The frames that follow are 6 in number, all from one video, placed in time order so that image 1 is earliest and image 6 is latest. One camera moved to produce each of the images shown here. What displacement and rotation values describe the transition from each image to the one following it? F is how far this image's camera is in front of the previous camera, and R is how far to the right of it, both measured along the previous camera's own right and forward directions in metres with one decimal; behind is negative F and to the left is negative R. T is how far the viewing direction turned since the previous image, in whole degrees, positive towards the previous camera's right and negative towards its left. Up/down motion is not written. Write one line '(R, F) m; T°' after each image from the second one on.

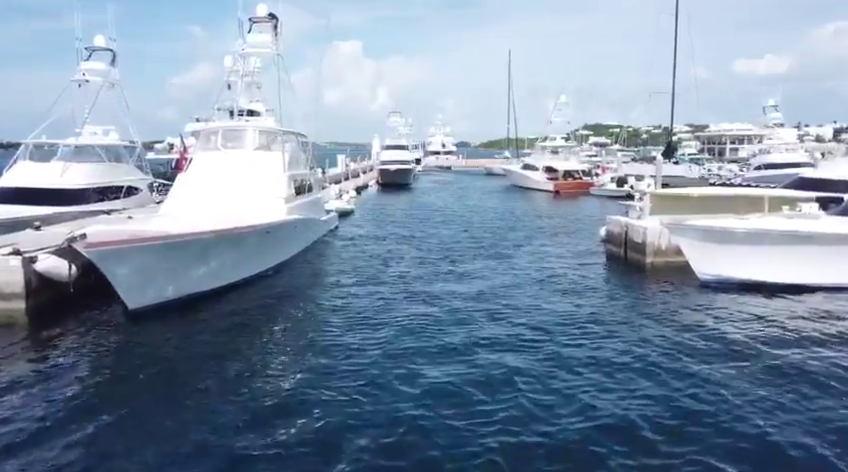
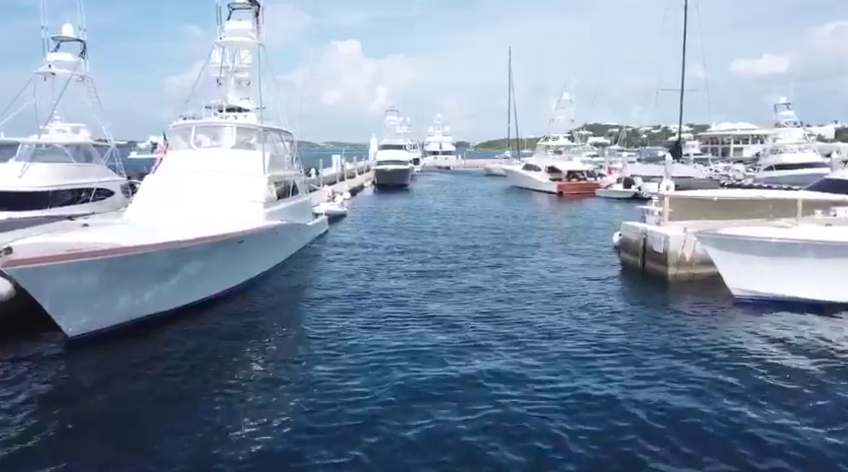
(+0.1, +2.1) m; 0°
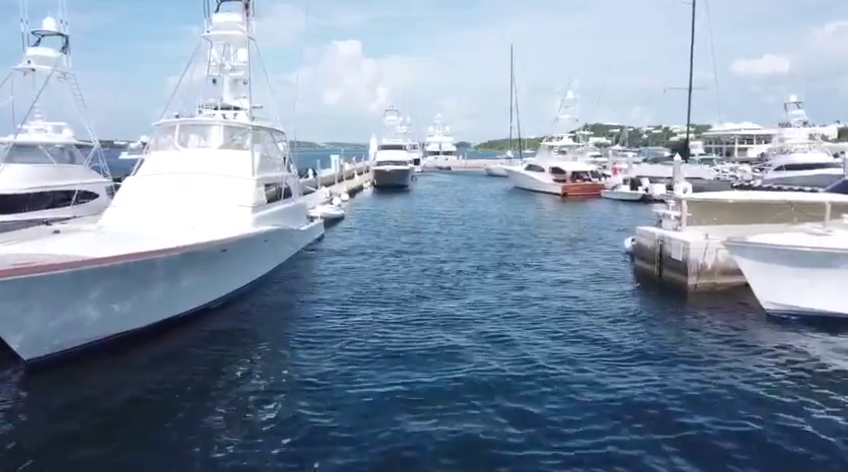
(0.0, +1.3) m; 0°
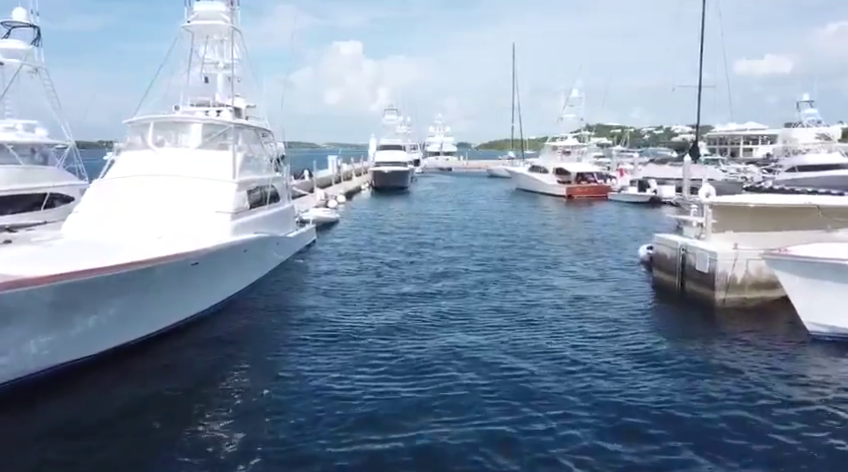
(+0.1, +1.6) m; 0°
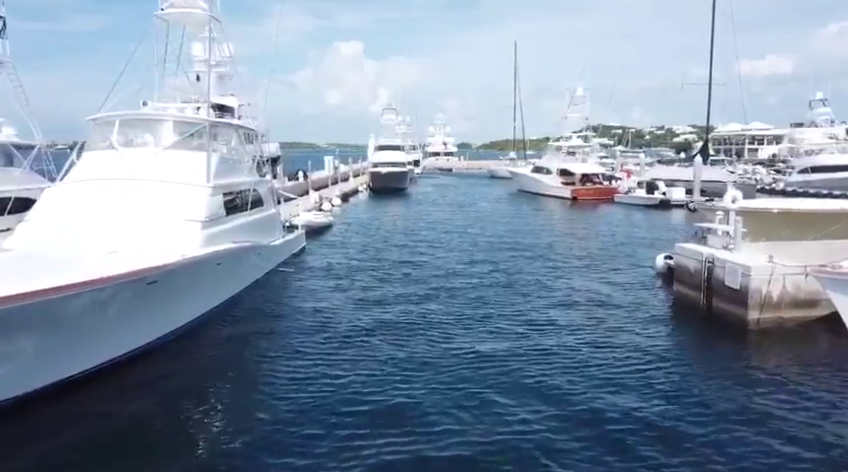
(+0.1, +1.7) m; 0°
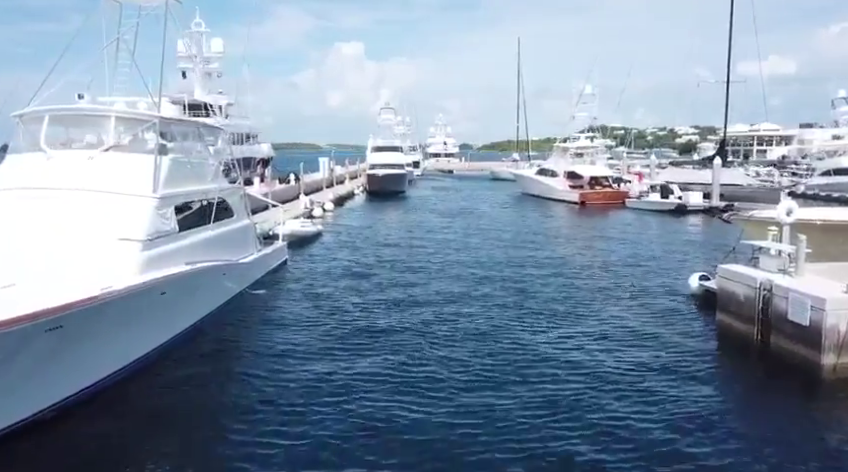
(+0.1, +2.6) m; 0°
